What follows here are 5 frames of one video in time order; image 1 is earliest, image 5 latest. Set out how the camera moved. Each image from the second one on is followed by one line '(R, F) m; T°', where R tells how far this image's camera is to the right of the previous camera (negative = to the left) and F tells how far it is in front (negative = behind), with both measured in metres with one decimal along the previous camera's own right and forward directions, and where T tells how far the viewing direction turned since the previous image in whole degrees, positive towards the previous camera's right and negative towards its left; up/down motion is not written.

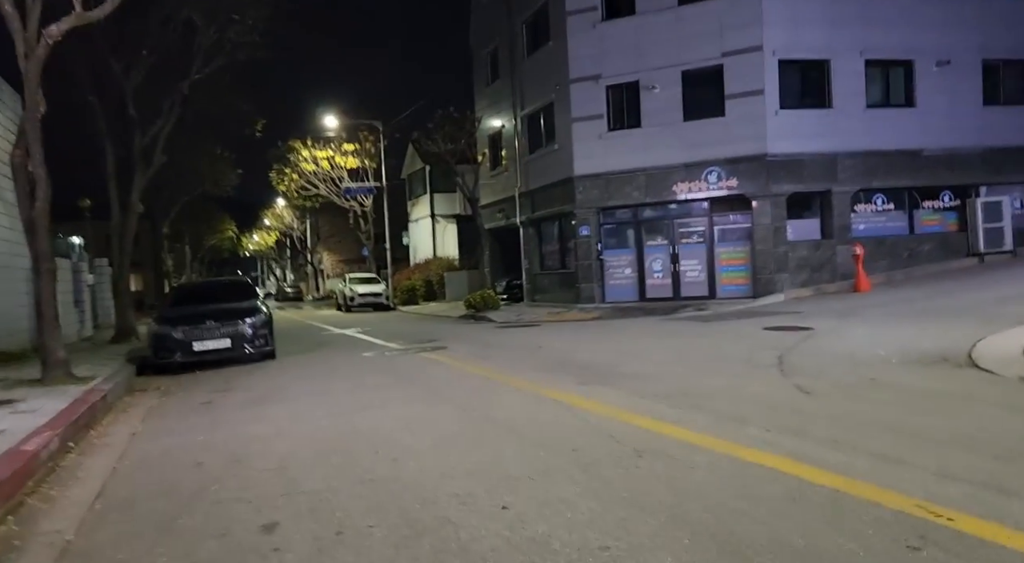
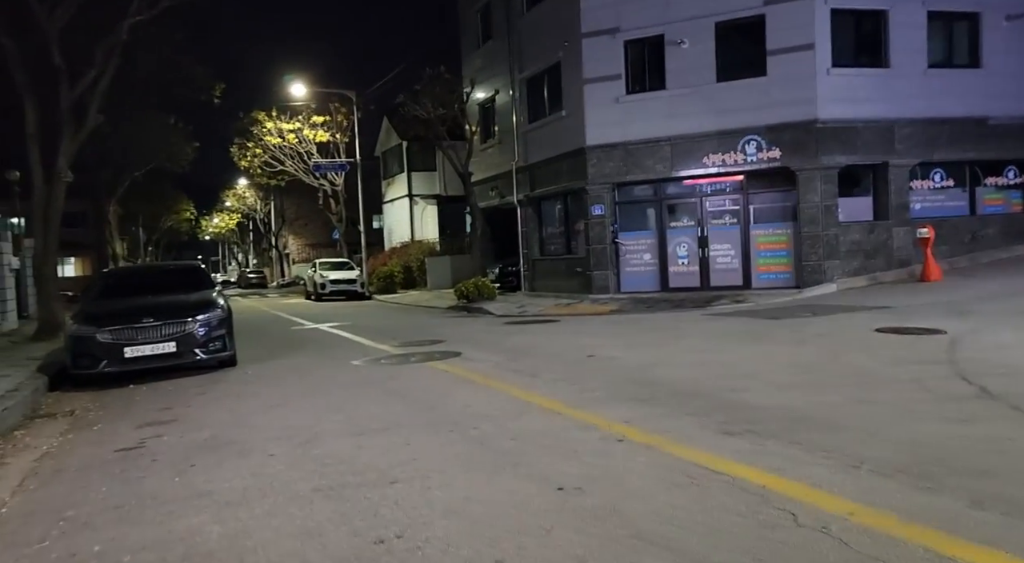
(-1.0, +3.2) m; +3°
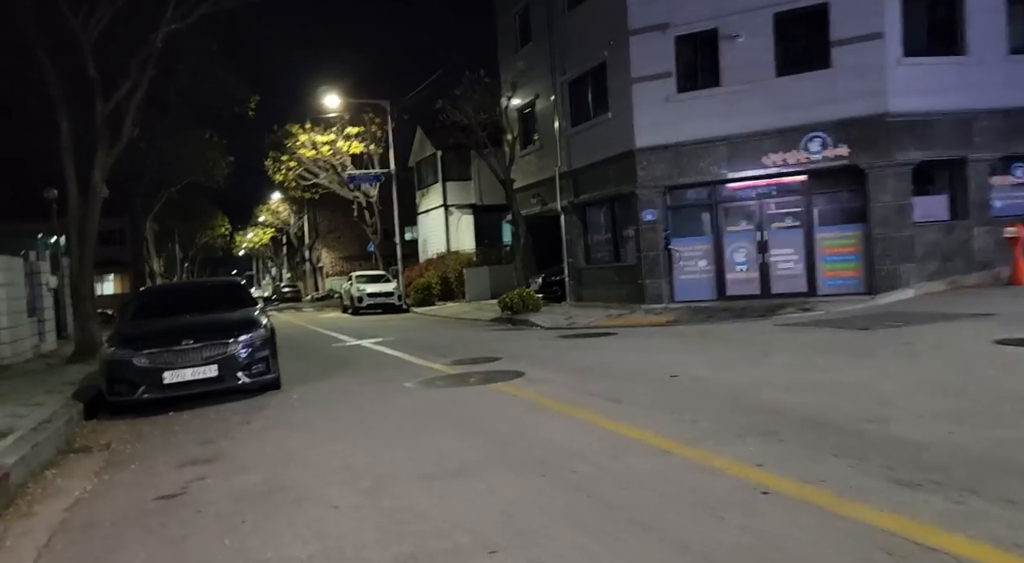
(-0.5, +0.9) m; -2°
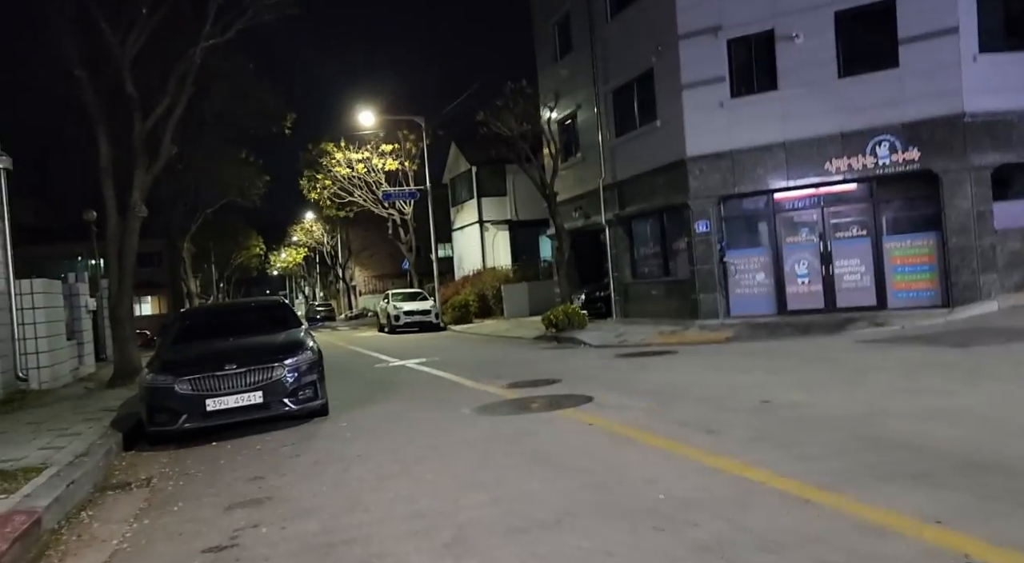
(-0.5, +0.8) m; -2°
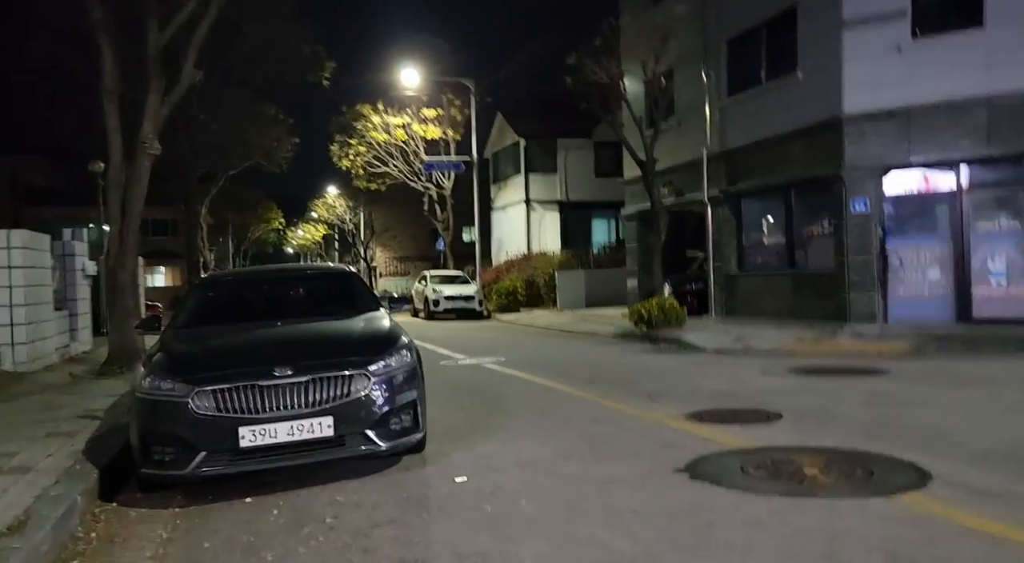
(-1.8, +3.9) m; -1°
